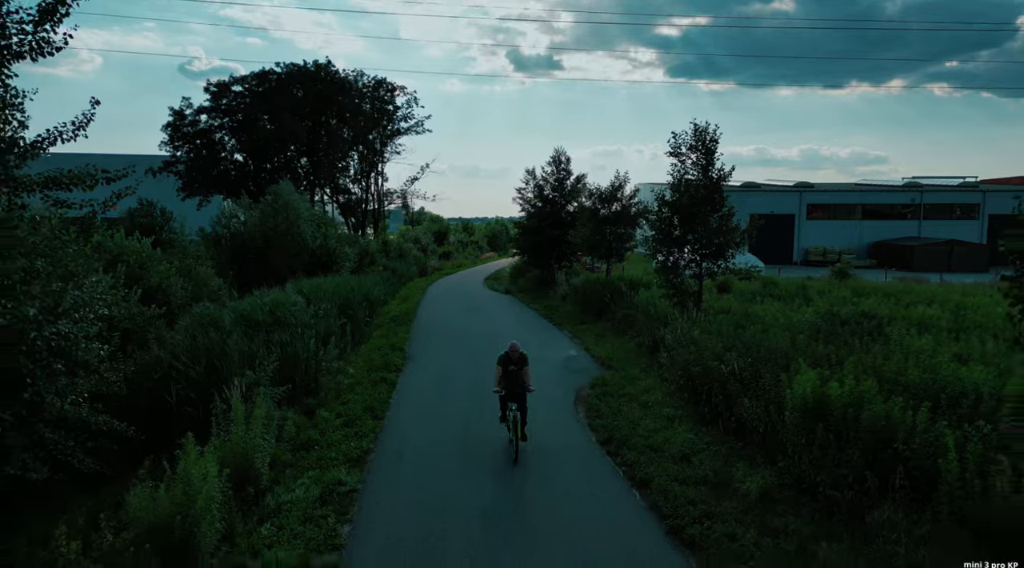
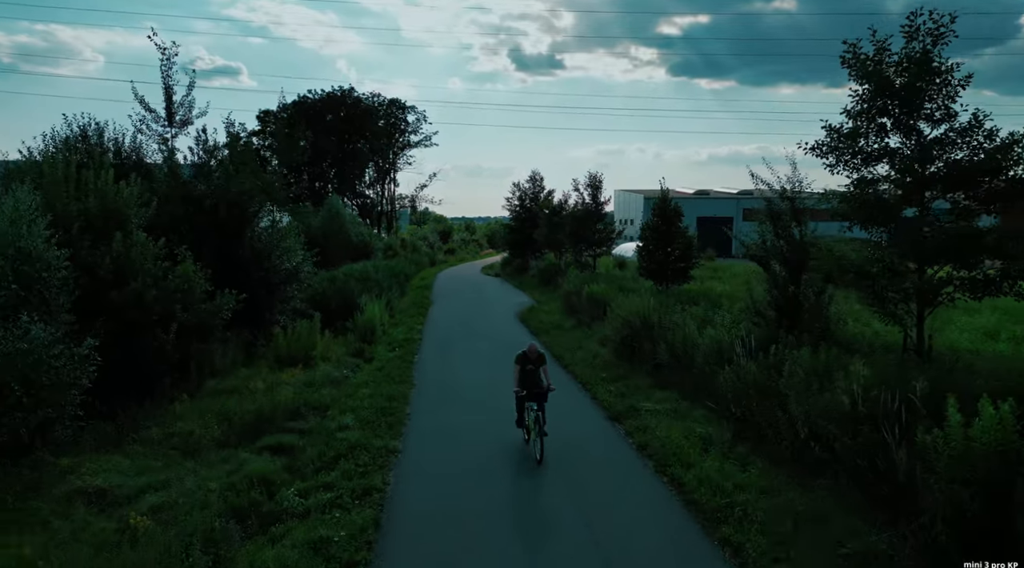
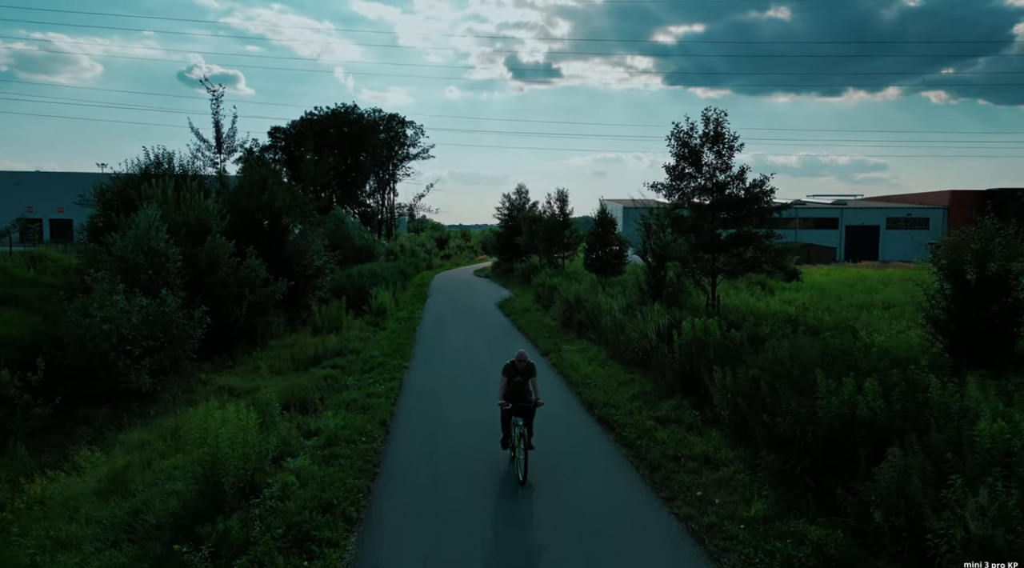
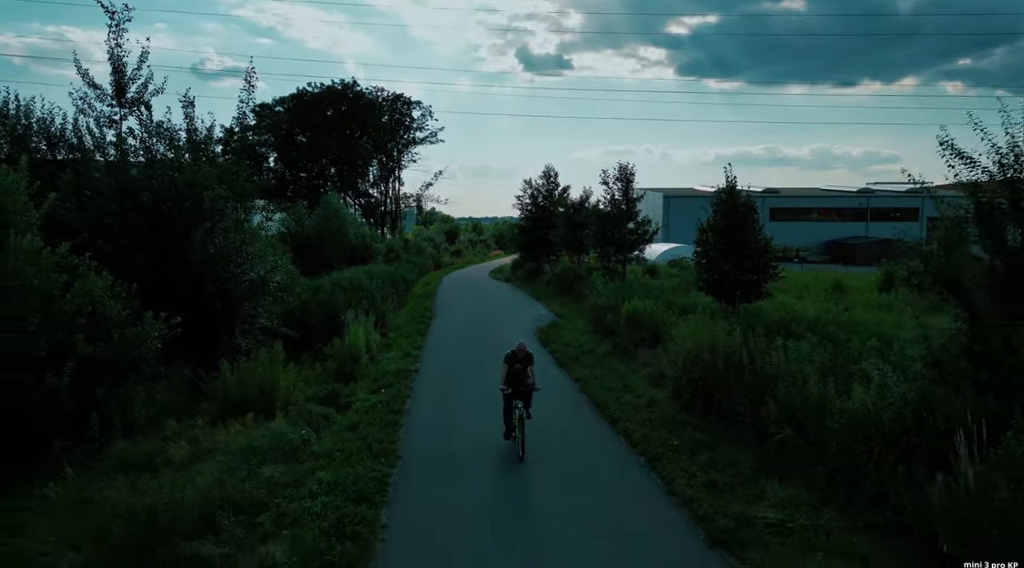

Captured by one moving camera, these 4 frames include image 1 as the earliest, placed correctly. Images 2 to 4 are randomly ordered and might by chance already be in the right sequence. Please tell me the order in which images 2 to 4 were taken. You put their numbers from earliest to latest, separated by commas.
4, 2, 3
